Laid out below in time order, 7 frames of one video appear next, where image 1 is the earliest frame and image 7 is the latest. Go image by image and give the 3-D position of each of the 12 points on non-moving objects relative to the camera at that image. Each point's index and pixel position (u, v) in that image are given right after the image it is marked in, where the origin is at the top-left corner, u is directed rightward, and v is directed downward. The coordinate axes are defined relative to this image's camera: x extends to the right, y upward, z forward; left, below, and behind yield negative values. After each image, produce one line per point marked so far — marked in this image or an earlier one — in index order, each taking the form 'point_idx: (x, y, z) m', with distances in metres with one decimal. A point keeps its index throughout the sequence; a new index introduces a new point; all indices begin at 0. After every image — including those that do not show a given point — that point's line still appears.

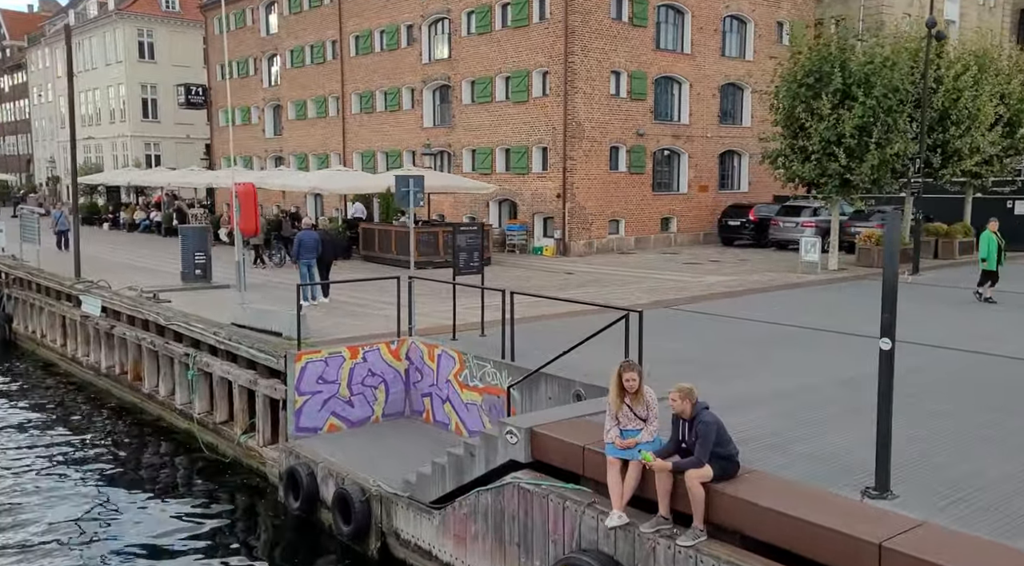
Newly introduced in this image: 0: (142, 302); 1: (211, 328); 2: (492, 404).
0: (-6.4, -0.3, +16.1) m
1: (-4.3, -0.7, +13.5) m
2: (-0.2, -1.4, +10.8) m
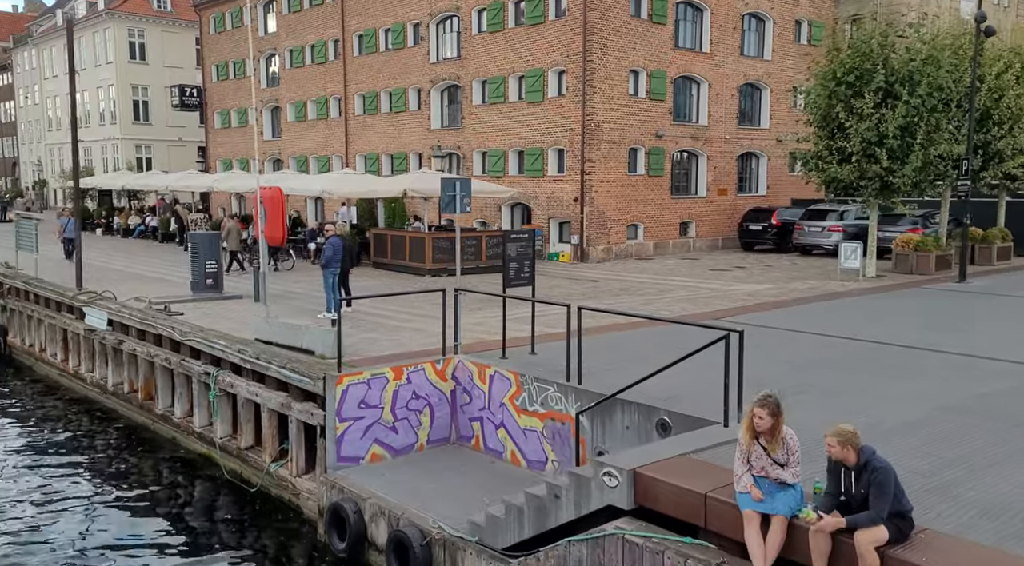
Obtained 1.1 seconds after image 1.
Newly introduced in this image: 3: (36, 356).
0: (-5.8, -0.5, +15.0) m
1: (-3.7, -0.8, +12.3) m
2: (+0.5, -1.5, +9.7) m
3: (-9.7, -1.5, +18.9) m
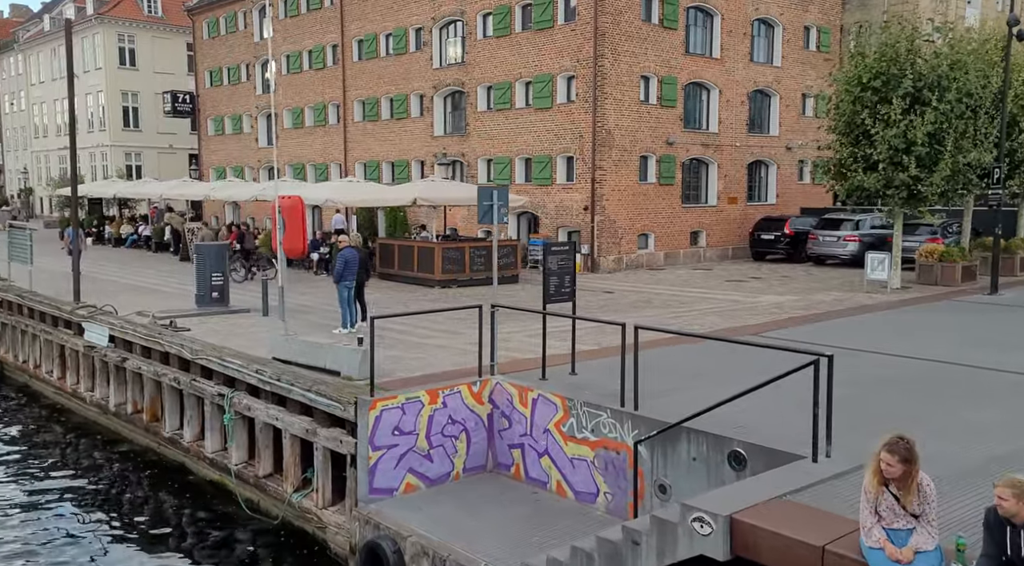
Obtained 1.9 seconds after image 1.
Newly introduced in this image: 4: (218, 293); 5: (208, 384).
0: (-5.4, -0.8, +14.1) m
1: (-3.2, -1.0, +11.5) m
2: (+0.9, -1.7, +9.0) m
3: (-9.4, -1.8, +18.0) m
4: (-5.3, -0.2, +16.7) m
5: (-4.0, -1.3, +12.3) m
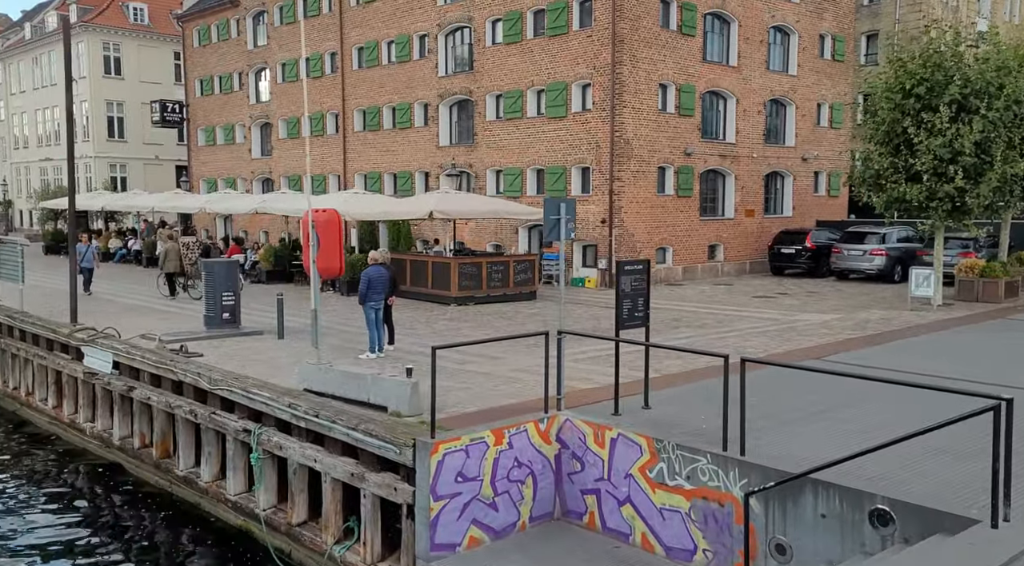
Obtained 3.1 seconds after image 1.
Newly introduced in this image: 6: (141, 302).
0: (-4.8, -1.1, +12.9) m
1: (-2.6, -1.3, +10.3) m
2: (+1.7, -1.9, +7.8) m
3: (-8.8, -2.1, +16.7) m
4: (-4.7, -0.5, +15.5) m
5: (-3.3, -1.6, +11.0) m
6: (-7.9, -0.4, +19.7) m
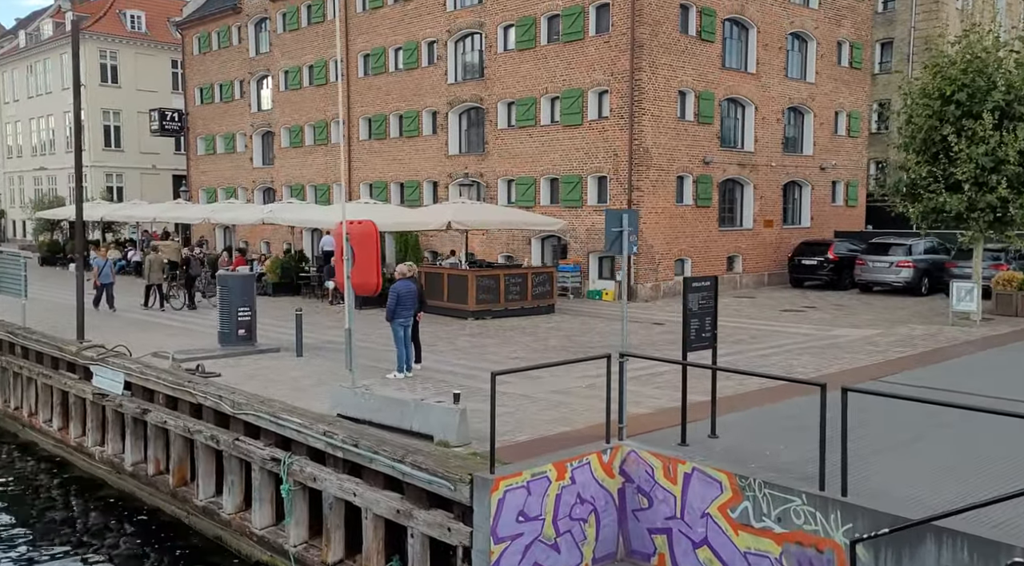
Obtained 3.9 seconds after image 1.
0: (-4.2, -1.3, +12.1) m
1: (-2.0, -1.5, +9.5) m
2: (+2.2, -2.1, +7.1) m
3: (-8.3, -2.4, +15.8) m
4: (-4.2, -0.7, +14.7) m
5: (-2.8, -1.8, +10.2) m
6: (-7.5, -0.7, +18.9) m
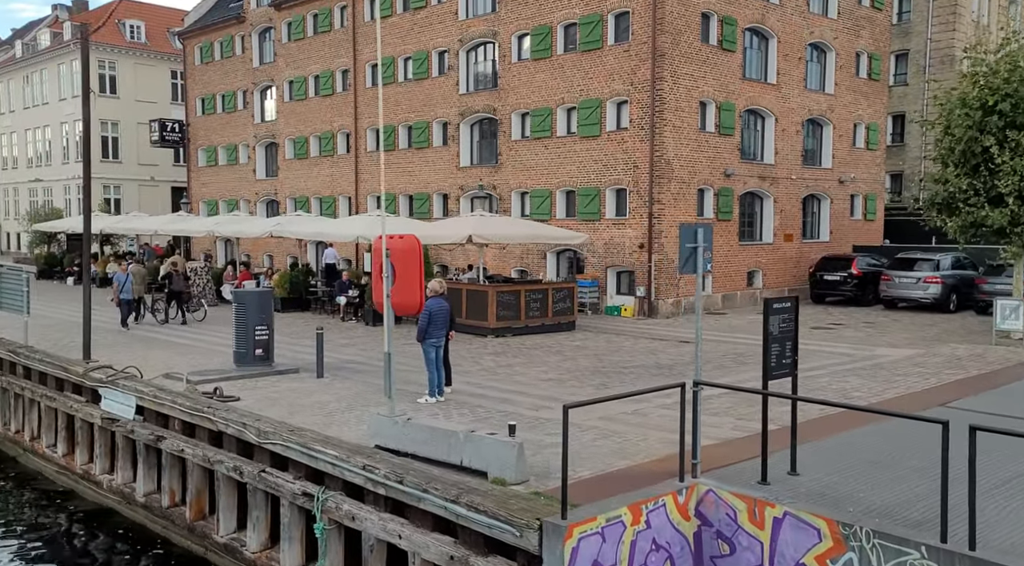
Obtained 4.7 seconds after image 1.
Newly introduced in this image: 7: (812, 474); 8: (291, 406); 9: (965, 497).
0: (-3.7, -1.5, +11.3) m
1: (-1.5, -1.7, +8.7) m
2: (+2.8, -2.2, +6.3) m
3: (-7.9, -2.7, +15.0) m
4: (-3.8, -1.0, +13.9) m
5: (-2.3, -2.0, +9.4) m
6: (-7.0, -1.0, +18.1) m
7: (+2.6, -1.6, +8.0) m
8: (-2.7, -1.5, +11.5) m
9: (+3.5, -1.6, +7.1) m
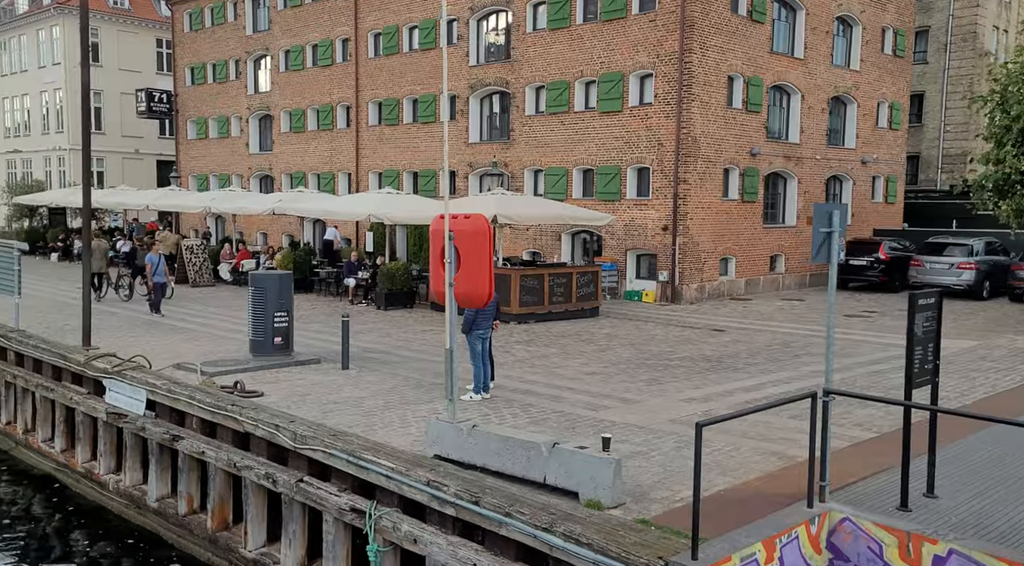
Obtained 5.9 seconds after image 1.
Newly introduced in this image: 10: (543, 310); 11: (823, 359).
0: (-3.1, -1.3, +10.1) m
1: (-0.8, -1.6, +7.6) m
2: (+3.5, -2.2, +5.2) m
3: (-7.3, -2.3, +13.7) m
4: (-3.2, -0.7, +12.7) m
5: (-1.6, -1.9, +8.3) m
6: (-6.5, -0.6, +16.8) m
7: (+3.3, -1.6, +7.0) m
8: (-2.1, -1.3, +10.3) m
9: (+4.2, -1.6, +6.0) m
10: (+0.6, -0.5, +18.9) m
11: (+5.0, -1.2, +14.7) m
